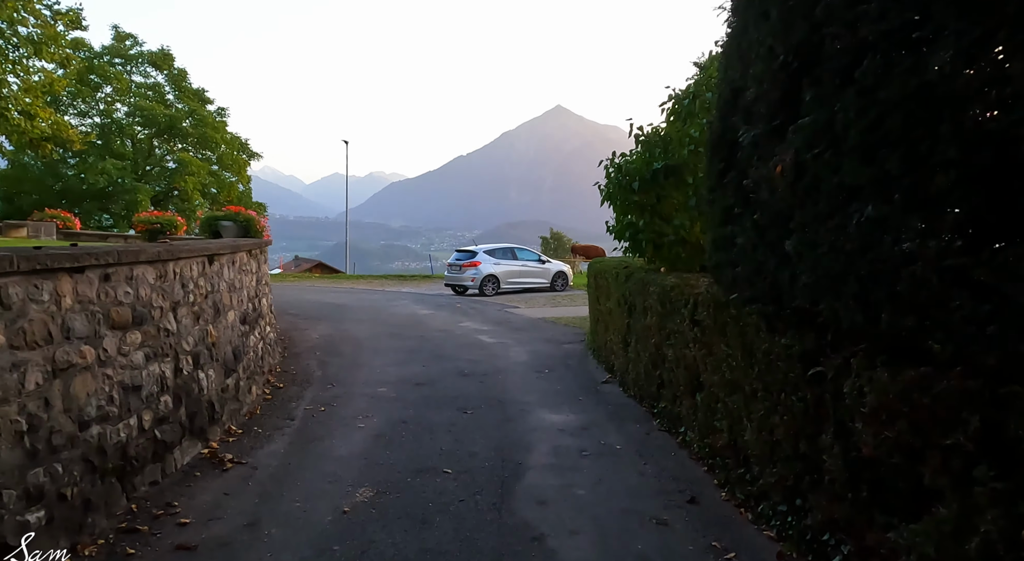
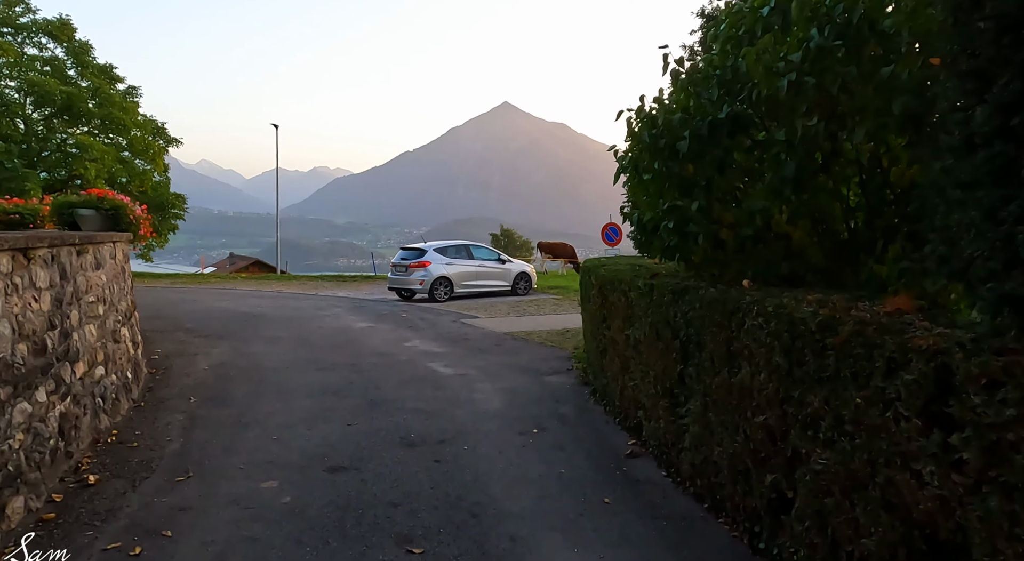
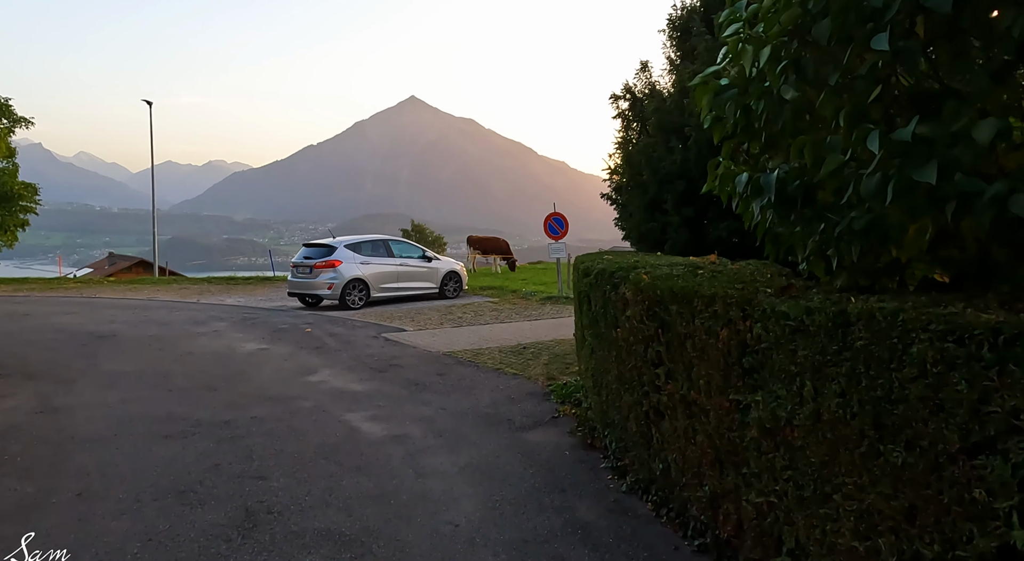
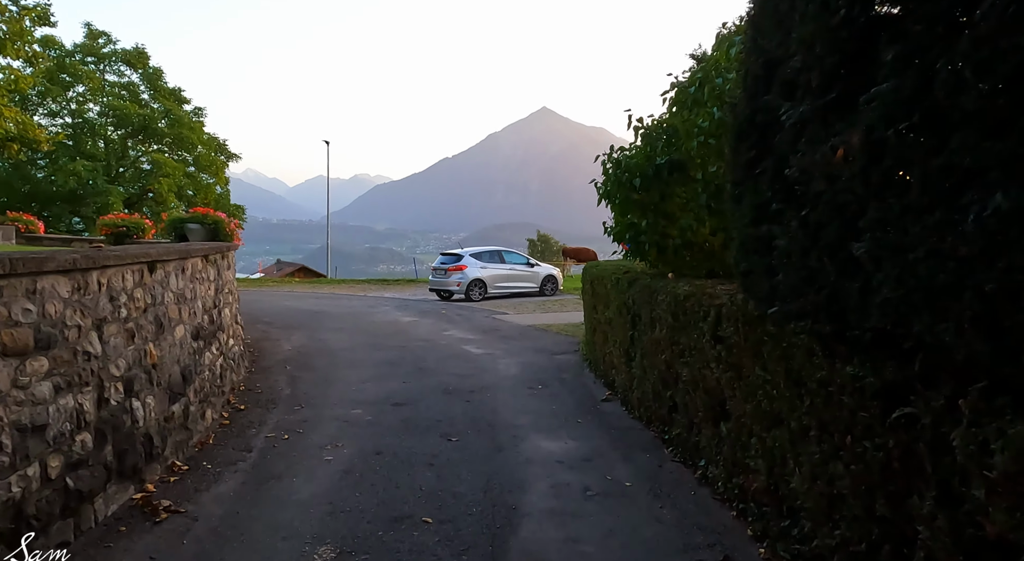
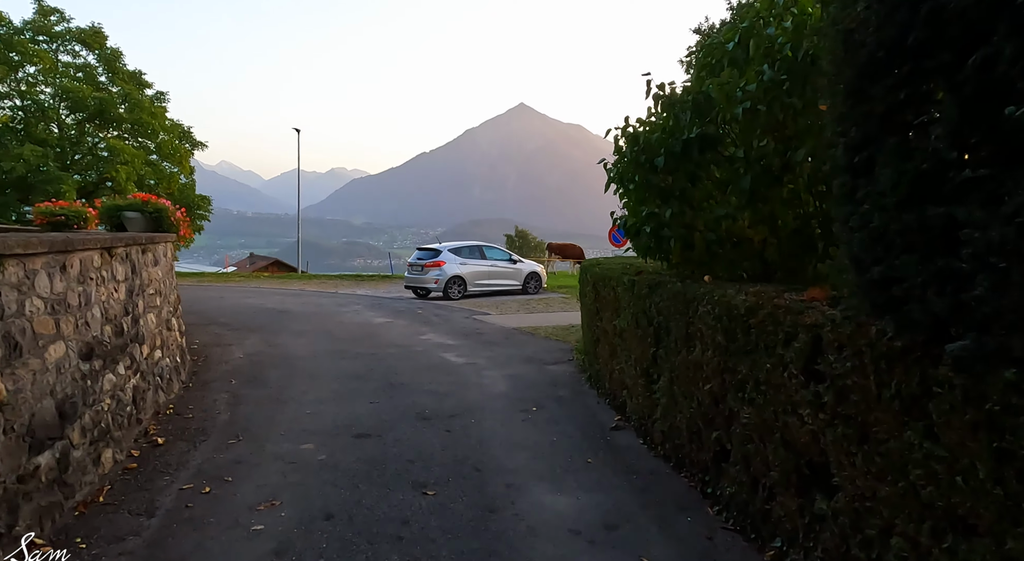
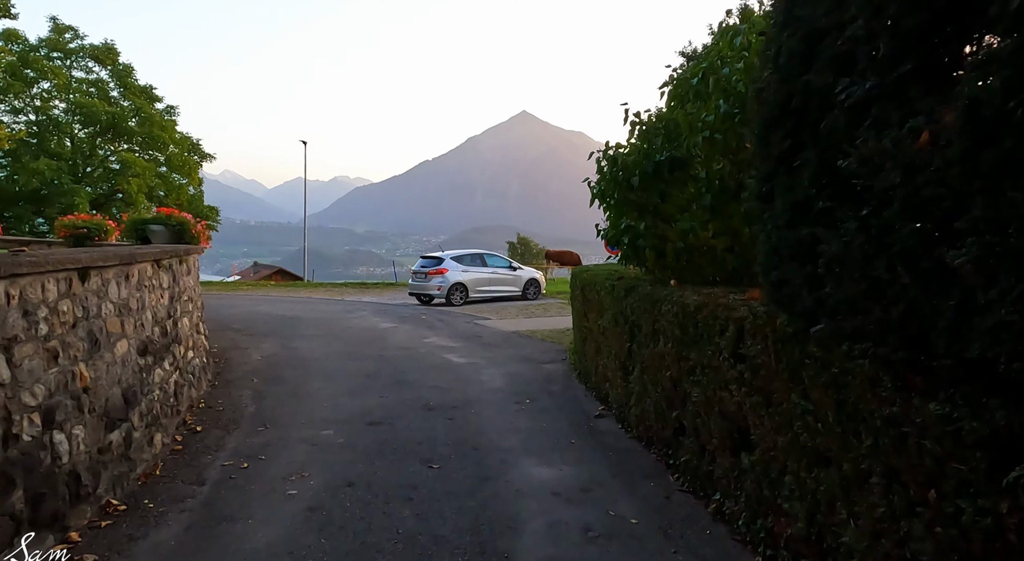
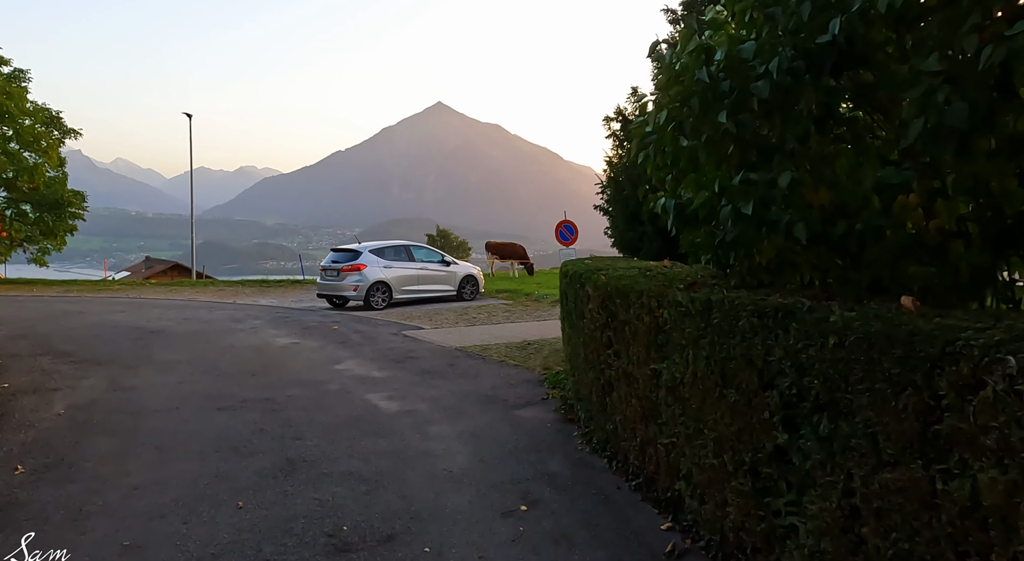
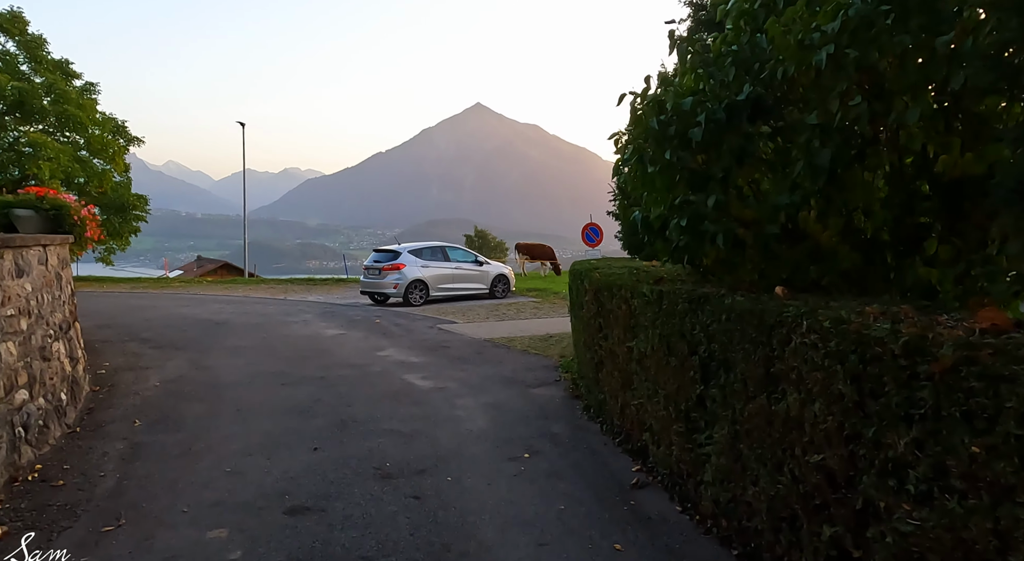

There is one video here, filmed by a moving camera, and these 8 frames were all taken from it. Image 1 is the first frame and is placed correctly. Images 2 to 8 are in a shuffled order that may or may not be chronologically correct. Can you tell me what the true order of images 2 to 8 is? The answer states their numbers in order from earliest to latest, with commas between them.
4, 6, 5, 2, 8, 7, 3
